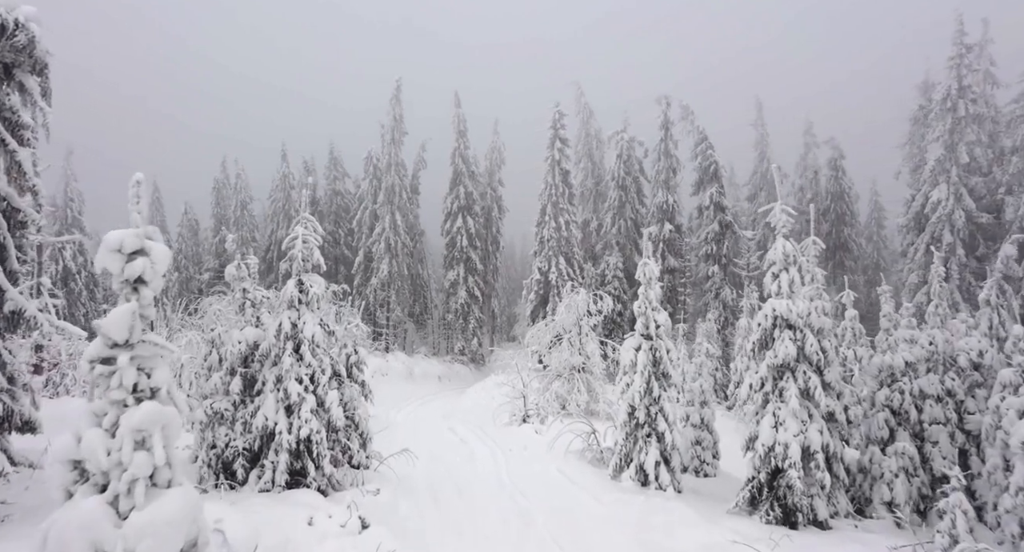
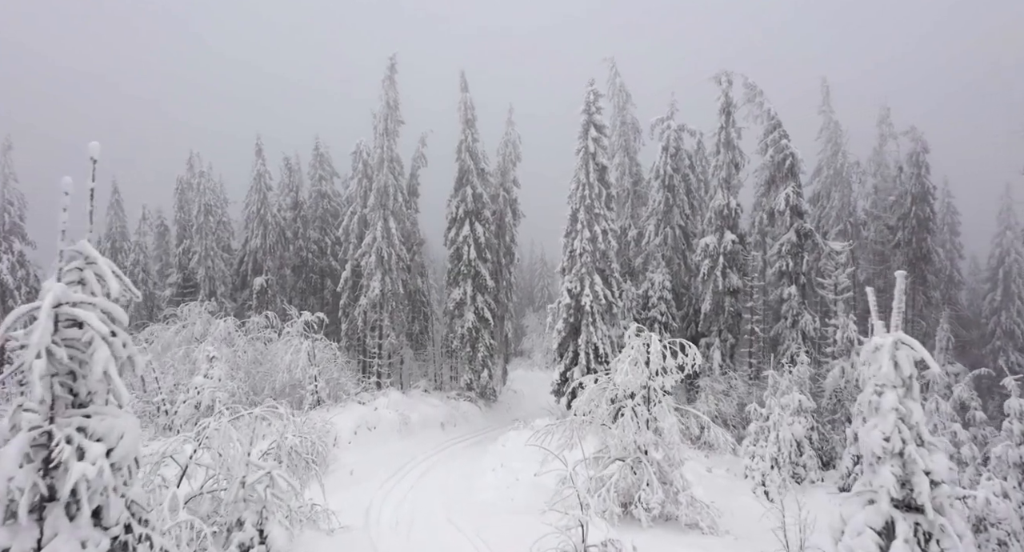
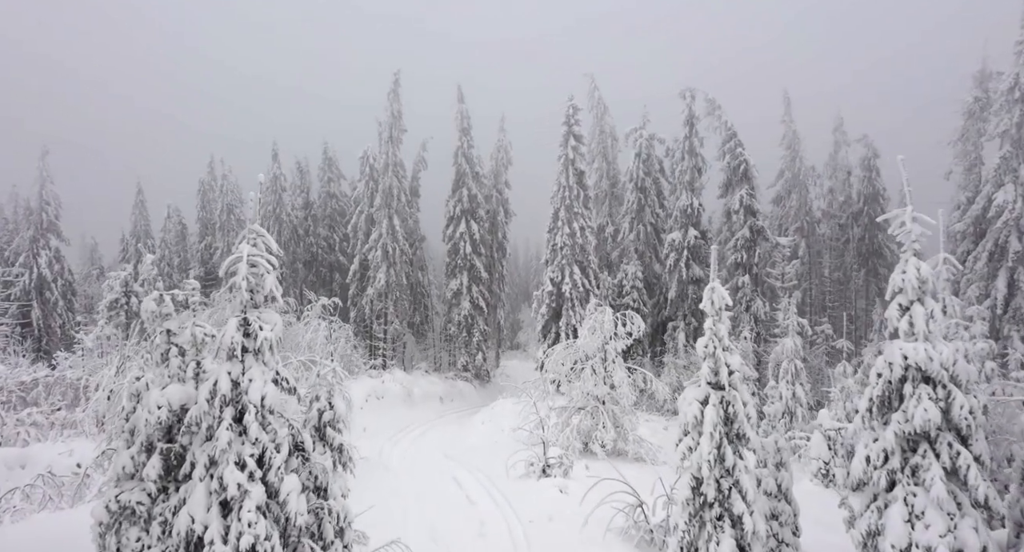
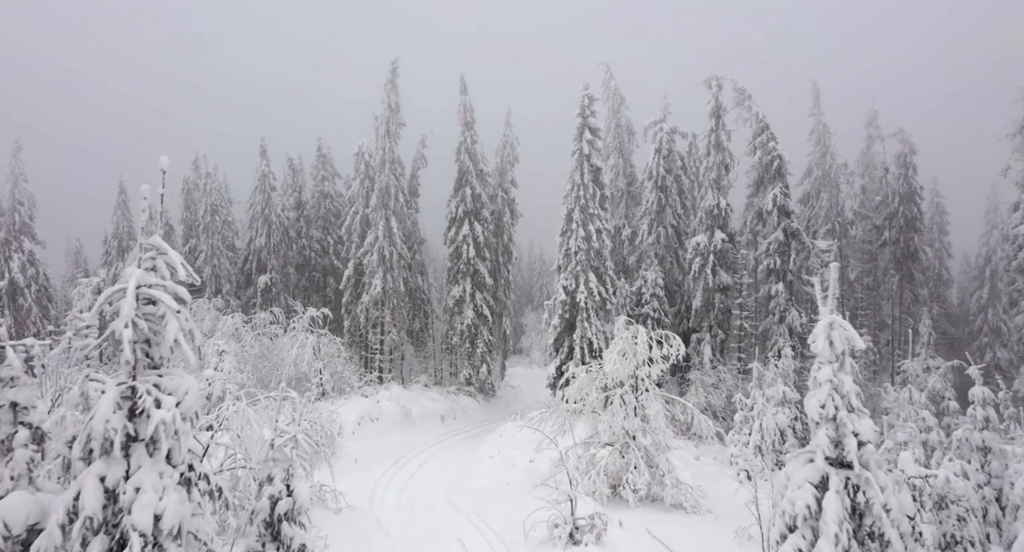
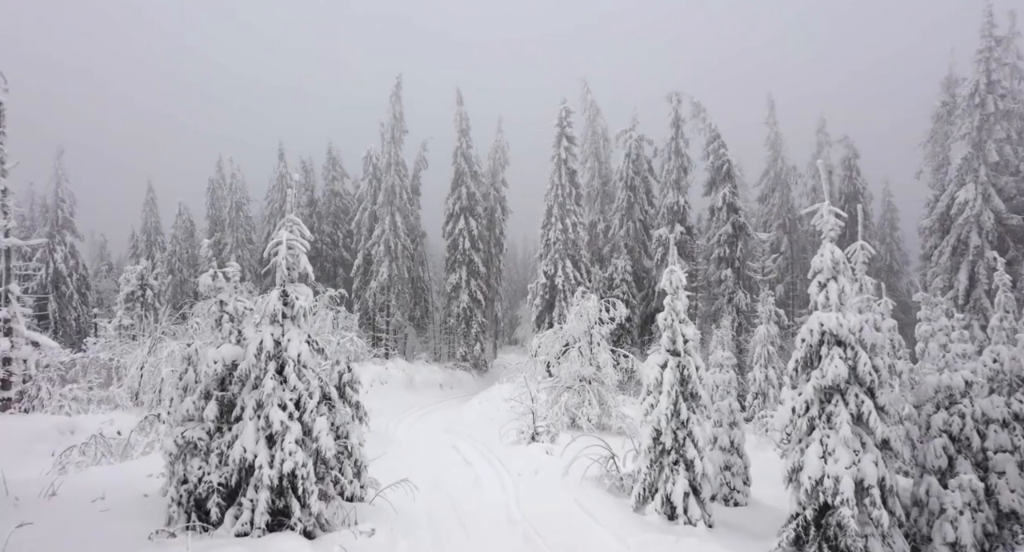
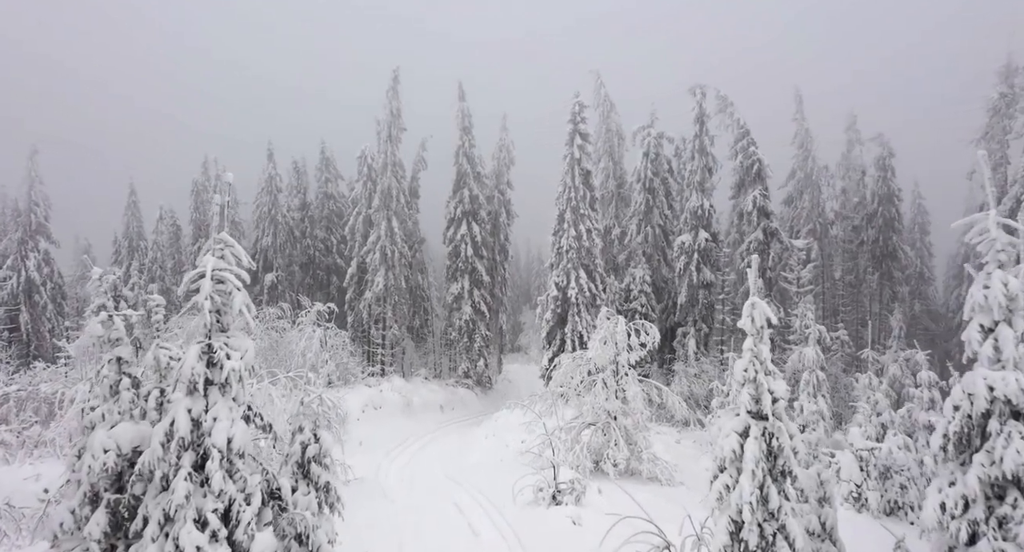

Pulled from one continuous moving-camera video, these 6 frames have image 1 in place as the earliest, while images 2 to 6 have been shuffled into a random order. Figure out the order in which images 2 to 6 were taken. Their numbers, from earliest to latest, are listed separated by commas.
5, 3, 6, 4, 2
